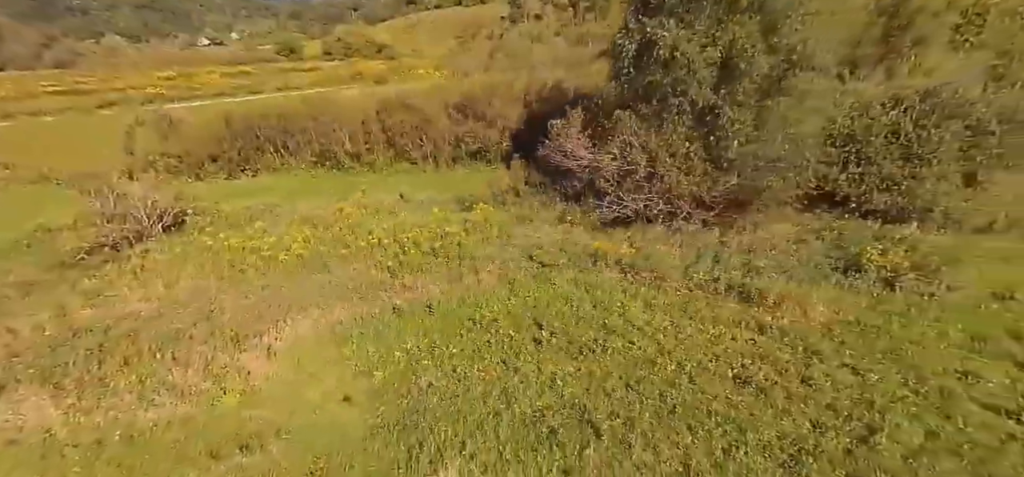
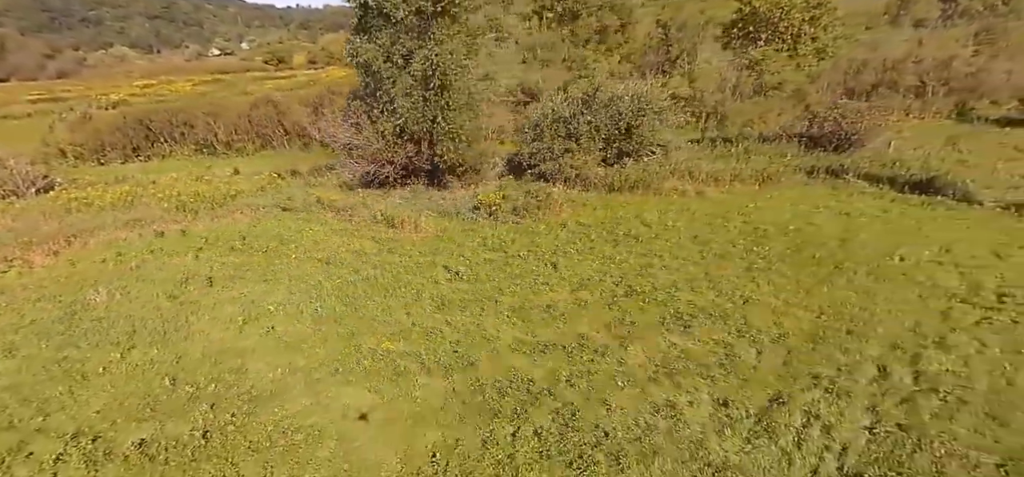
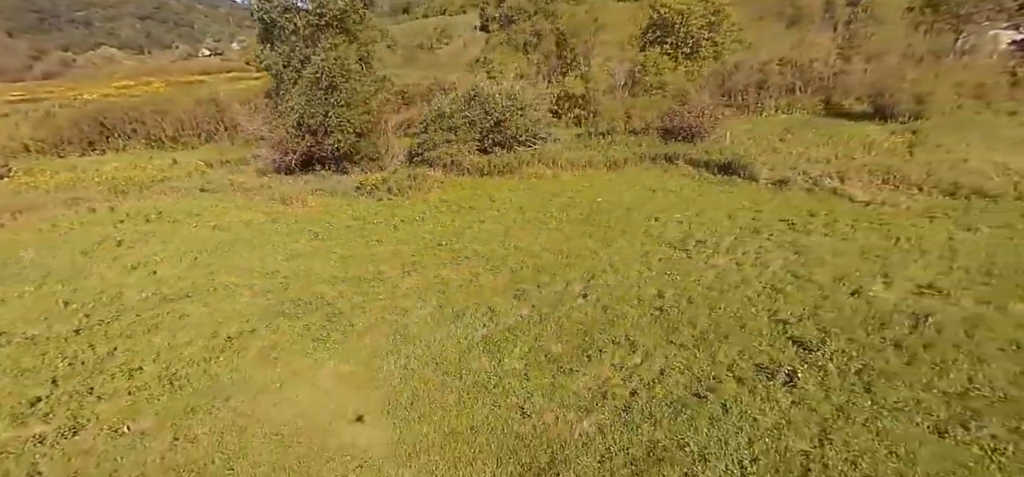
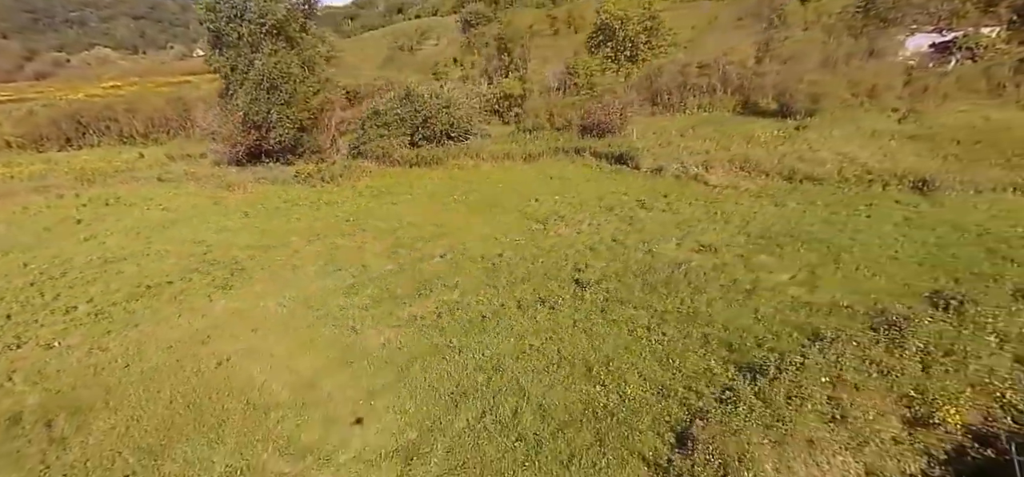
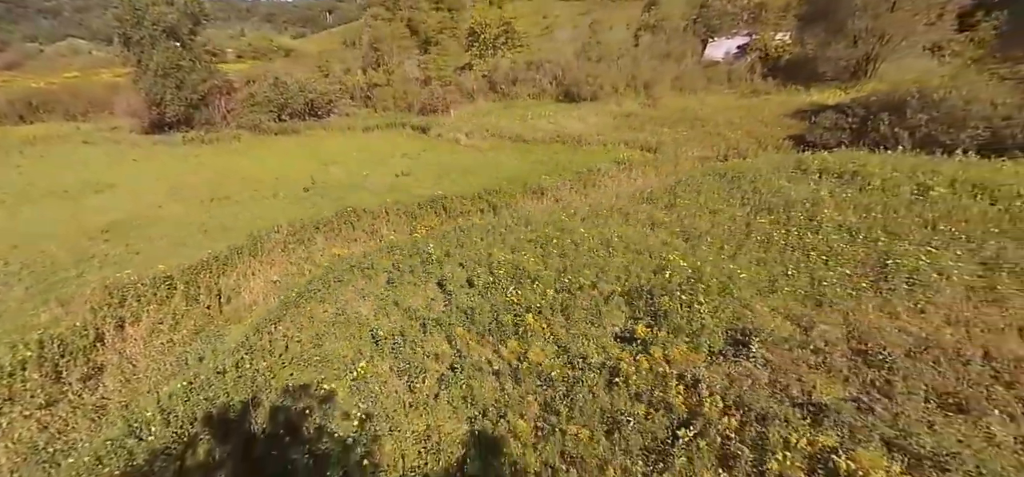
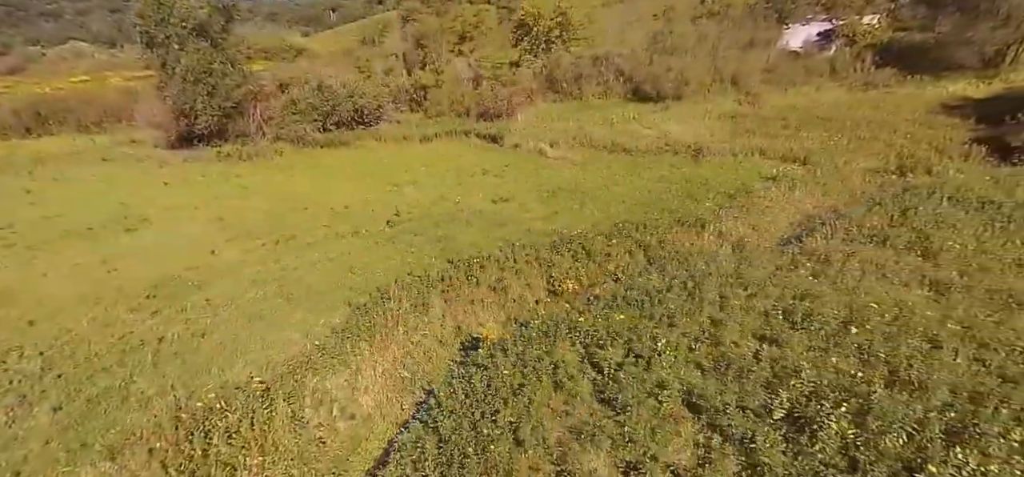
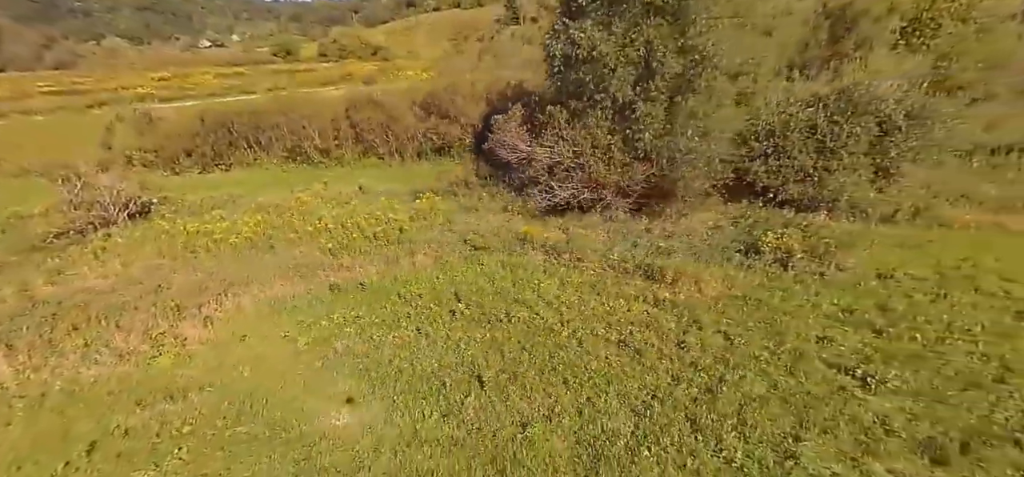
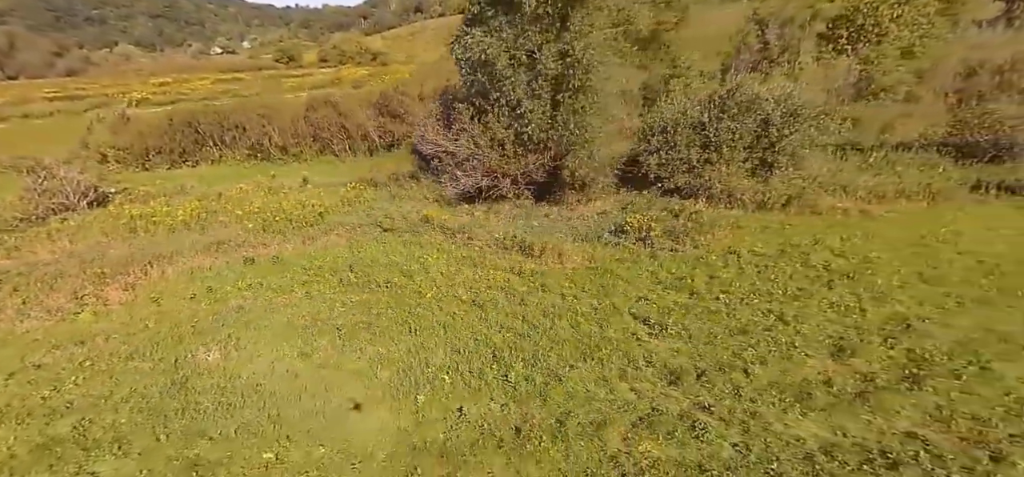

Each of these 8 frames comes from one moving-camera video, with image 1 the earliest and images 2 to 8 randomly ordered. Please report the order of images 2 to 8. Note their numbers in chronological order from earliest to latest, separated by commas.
7, 8, 2, 3, 4, 6, 5
